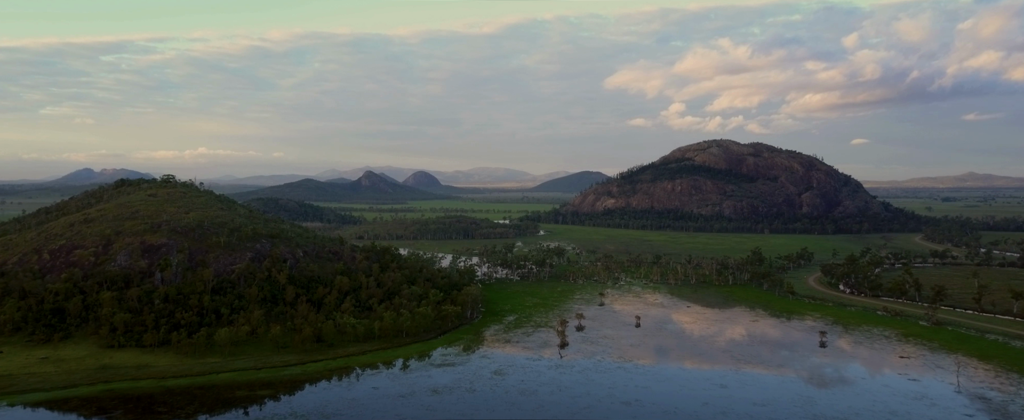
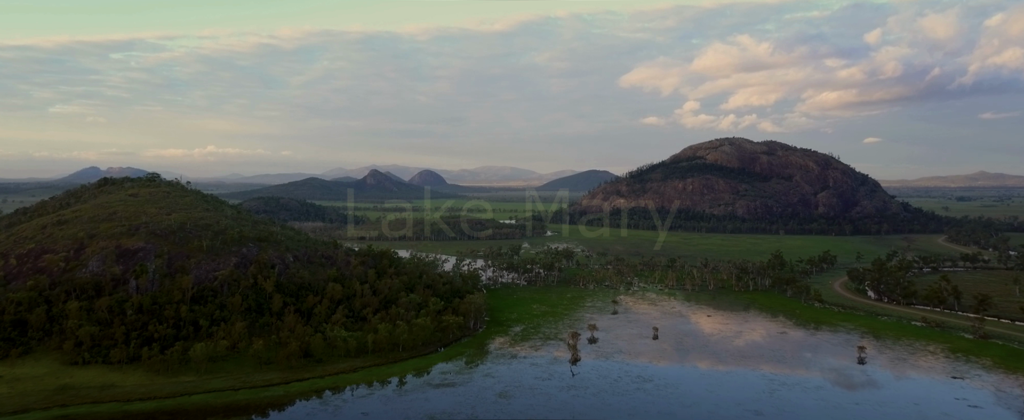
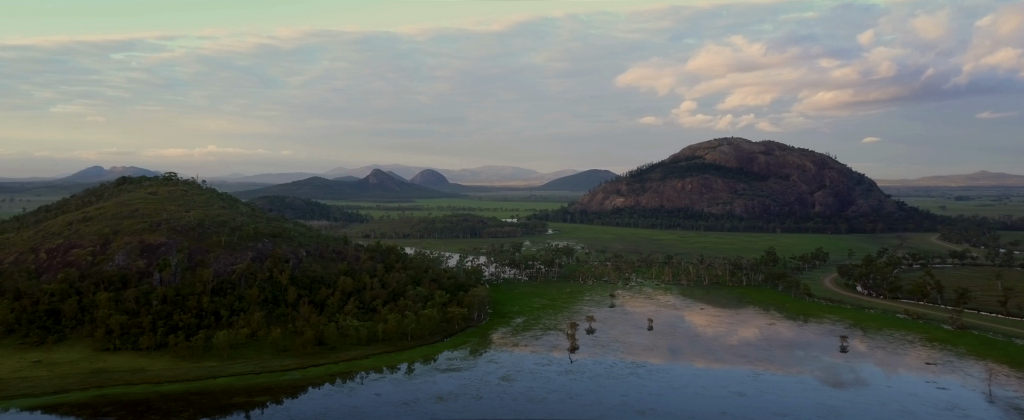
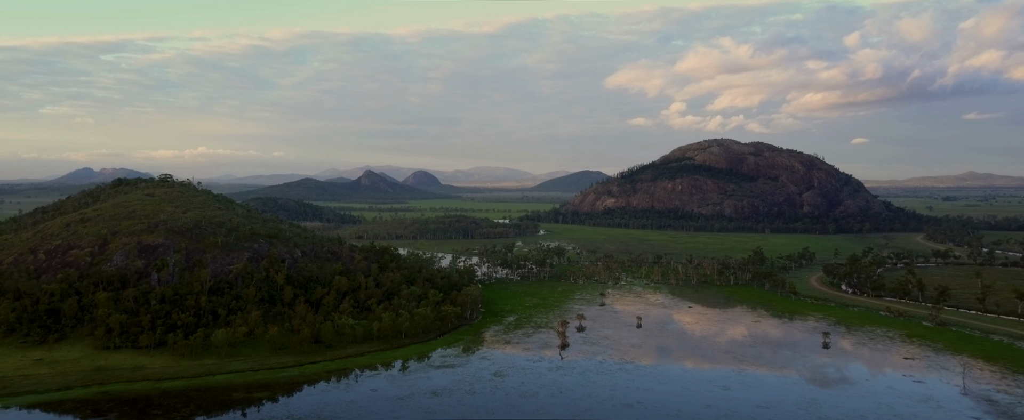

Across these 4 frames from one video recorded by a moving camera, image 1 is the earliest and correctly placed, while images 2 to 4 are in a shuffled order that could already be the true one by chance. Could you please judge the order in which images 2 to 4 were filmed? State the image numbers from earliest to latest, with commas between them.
4, 3, 2
